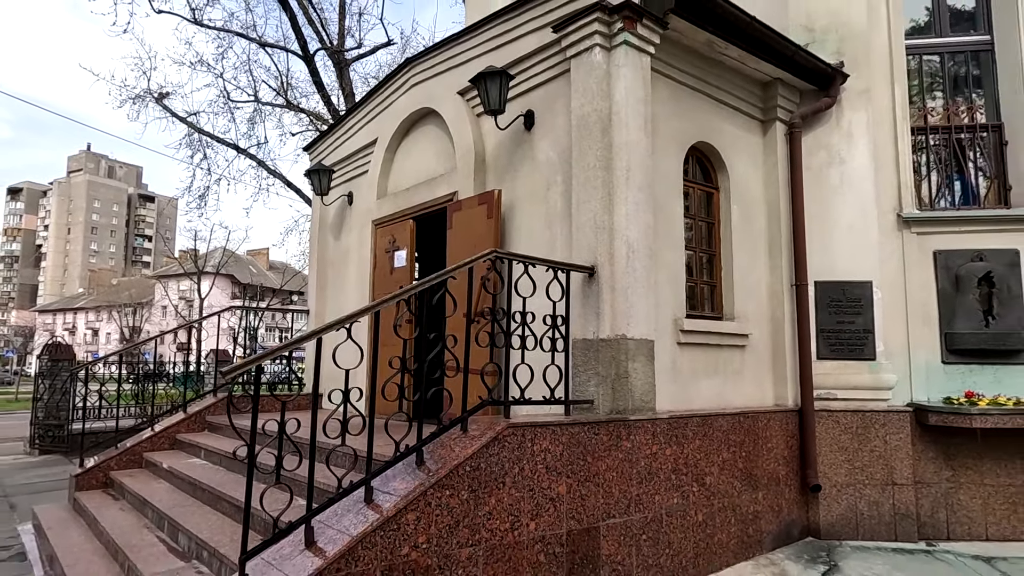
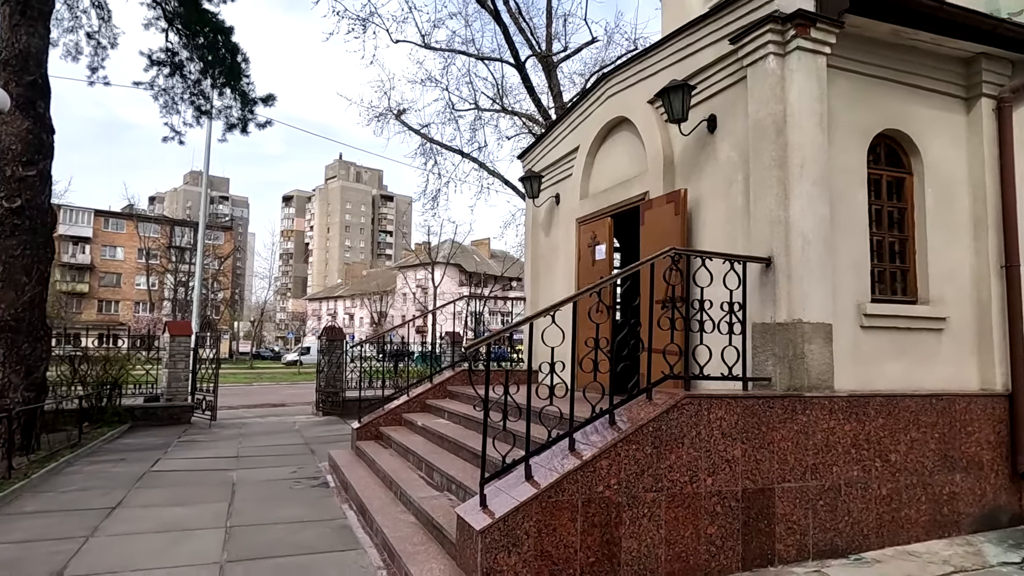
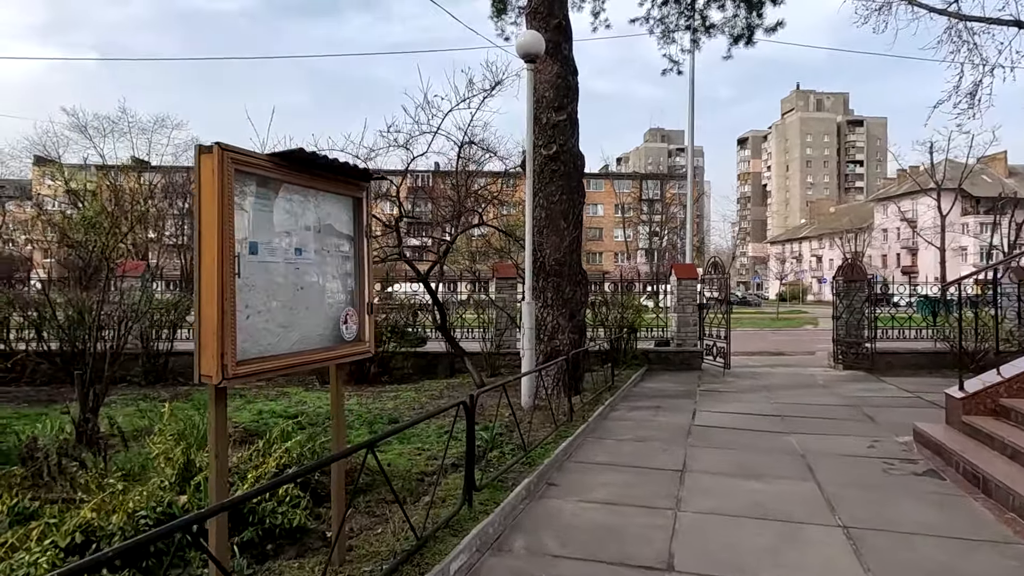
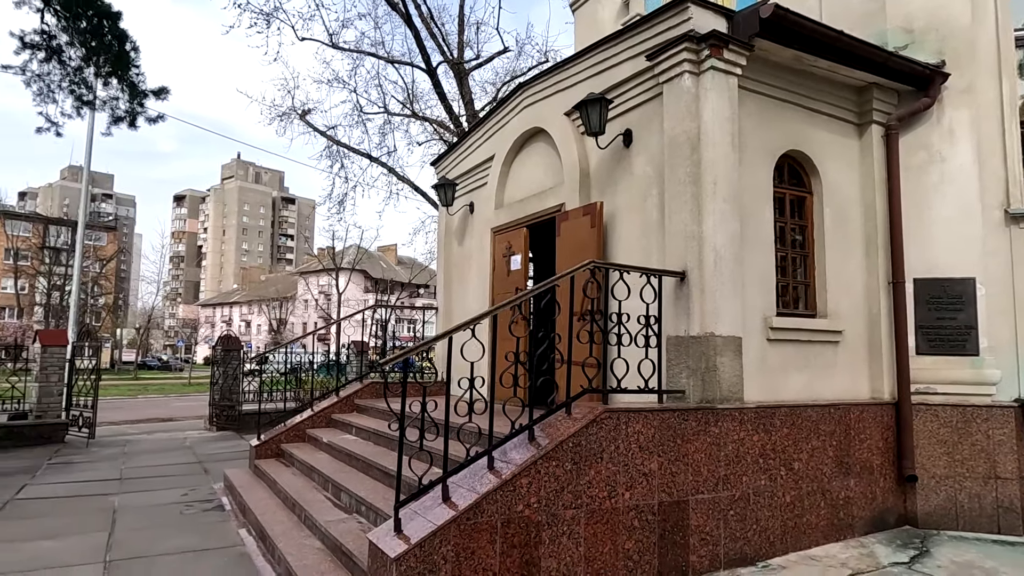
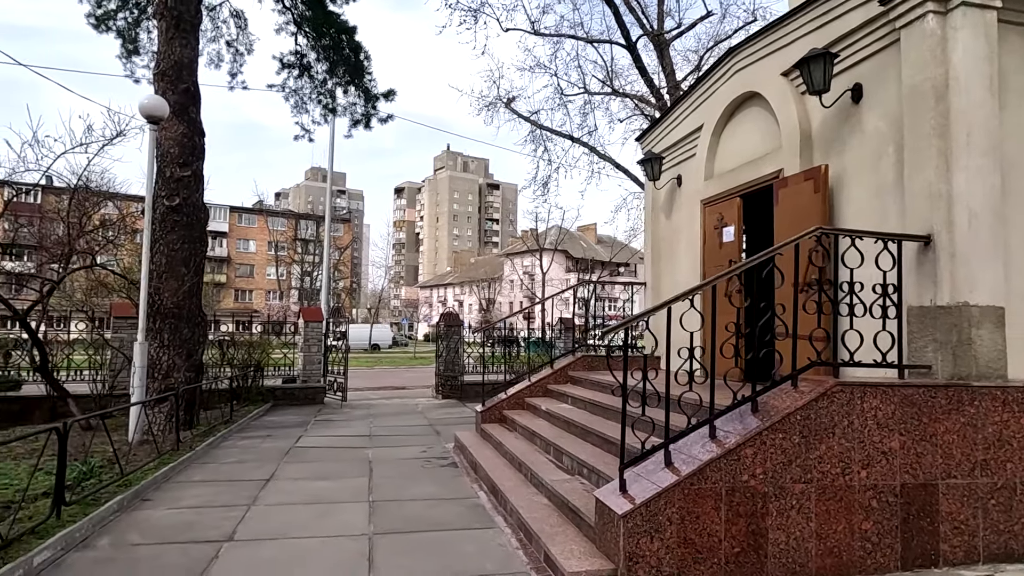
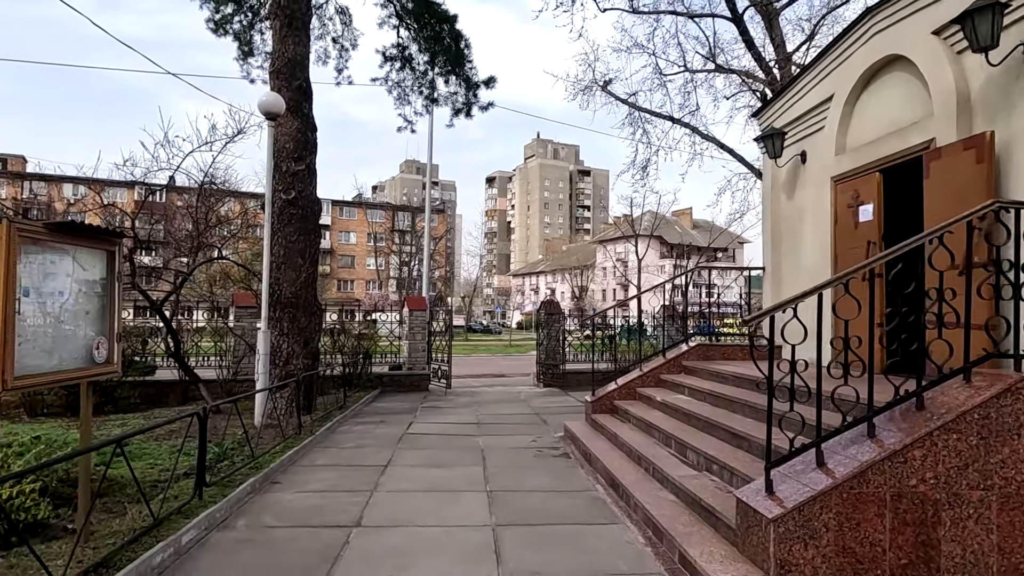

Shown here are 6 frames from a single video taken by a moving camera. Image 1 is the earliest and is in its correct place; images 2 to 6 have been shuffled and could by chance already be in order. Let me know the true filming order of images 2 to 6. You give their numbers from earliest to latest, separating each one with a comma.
4, 2, 5, 6, 3
